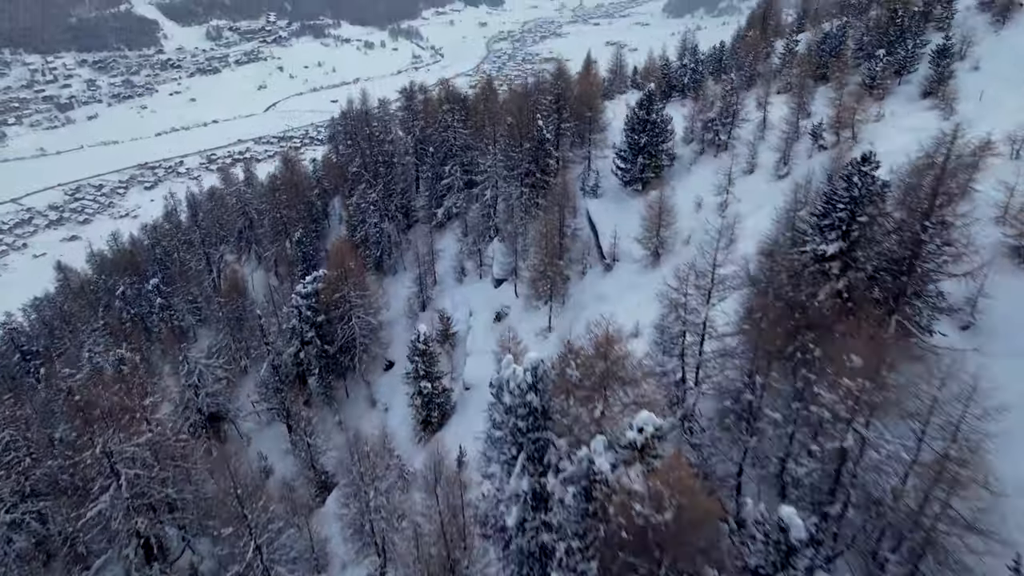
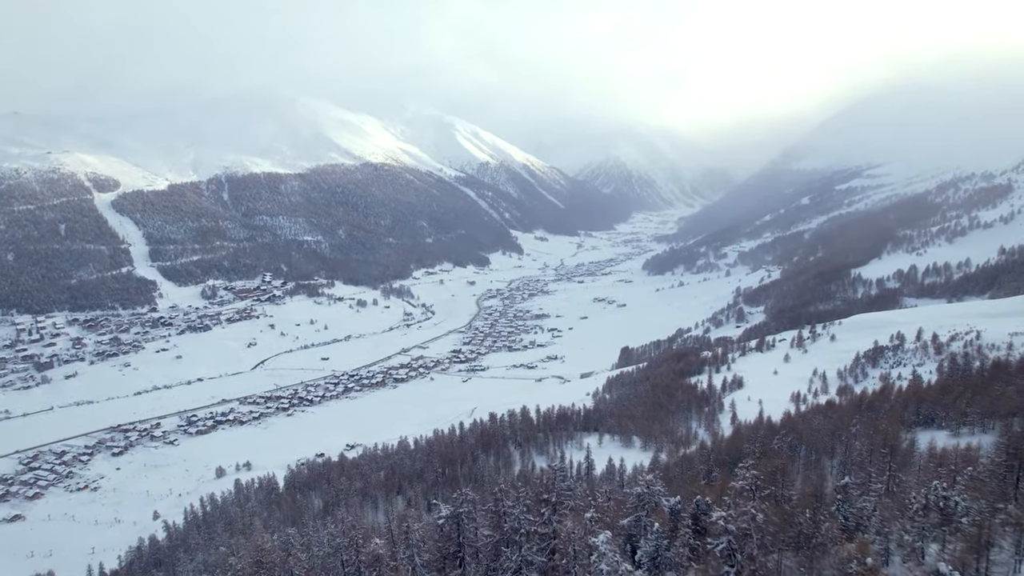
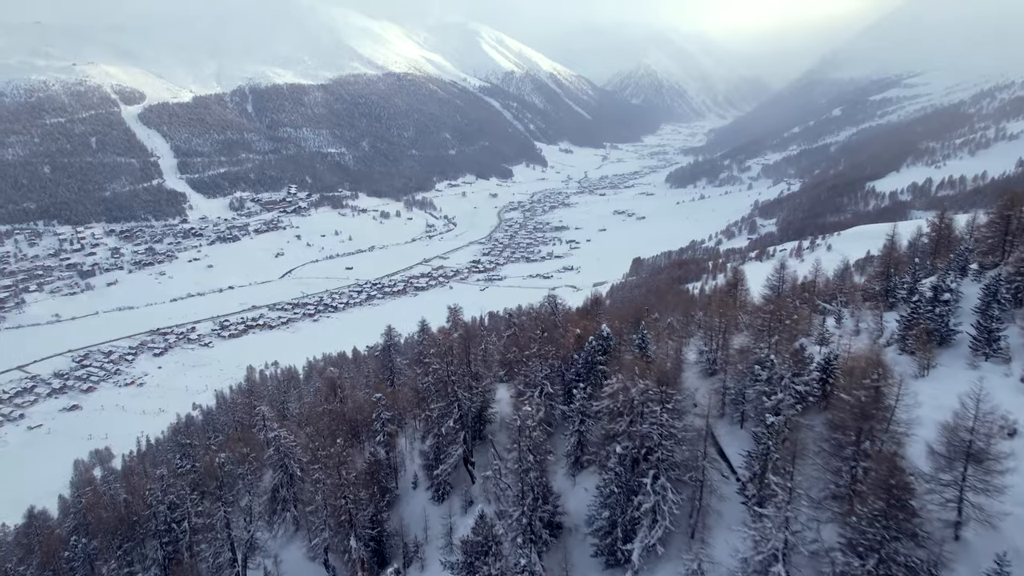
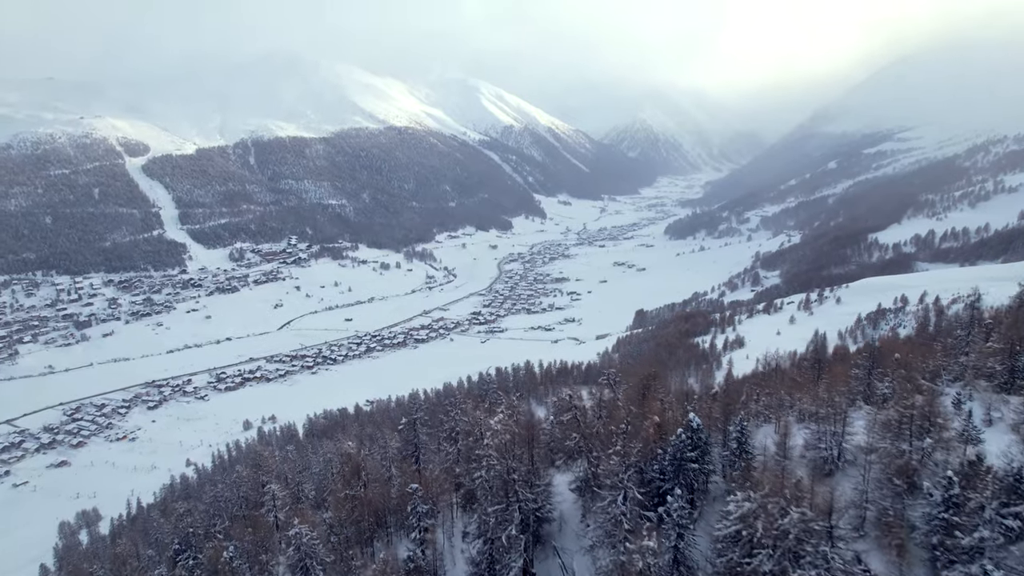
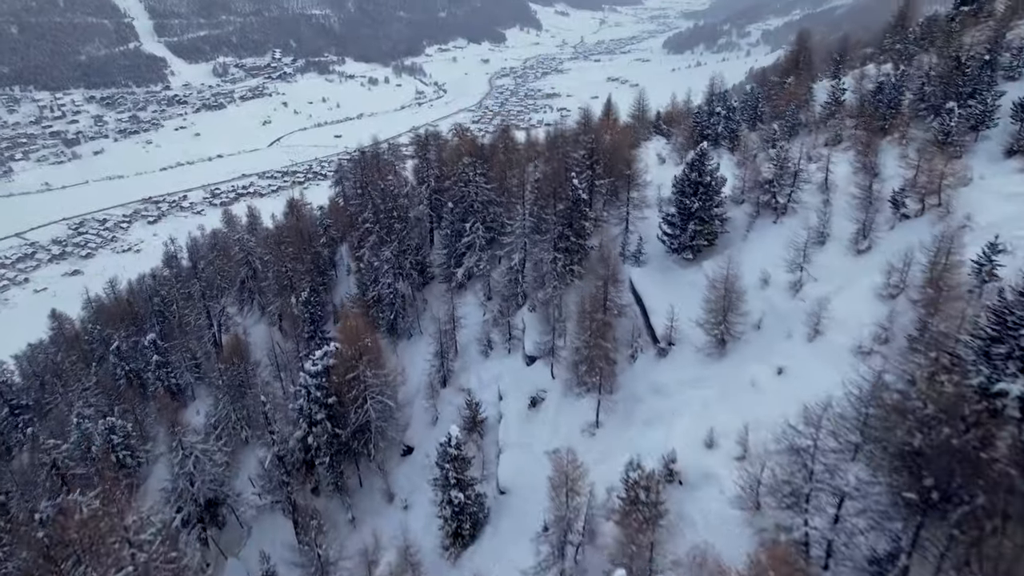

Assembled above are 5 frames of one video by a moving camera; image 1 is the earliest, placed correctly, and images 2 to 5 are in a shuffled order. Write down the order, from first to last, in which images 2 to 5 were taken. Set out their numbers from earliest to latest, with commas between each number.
5, 3, 4, 2
